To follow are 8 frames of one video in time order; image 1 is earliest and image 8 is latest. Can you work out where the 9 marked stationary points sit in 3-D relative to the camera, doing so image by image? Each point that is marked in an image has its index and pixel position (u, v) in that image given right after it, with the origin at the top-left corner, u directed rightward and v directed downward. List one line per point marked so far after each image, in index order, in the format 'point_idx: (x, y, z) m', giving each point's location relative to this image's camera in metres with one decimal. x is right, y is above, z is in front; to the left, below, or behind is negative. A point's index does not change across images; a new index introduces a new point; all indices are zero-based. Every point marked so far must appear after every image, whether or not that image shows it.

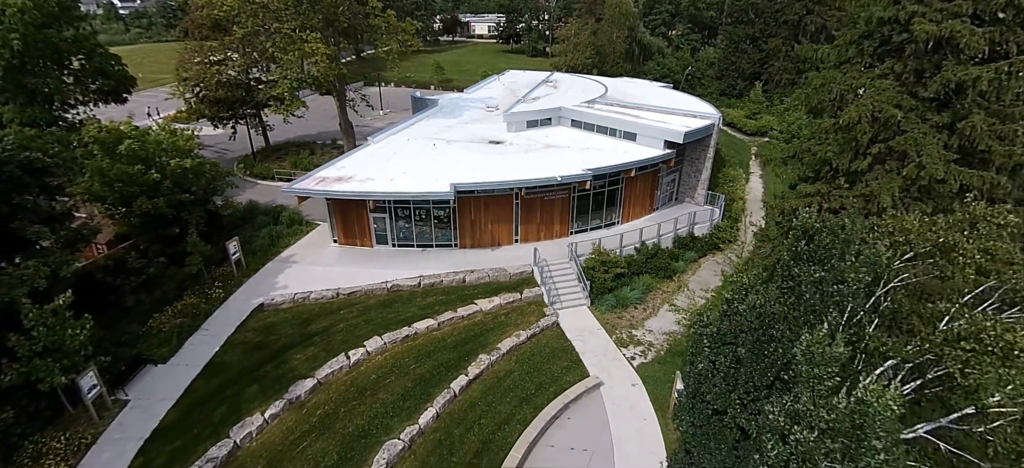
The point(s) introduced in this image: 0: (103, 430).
0: (-10.1, -4.9, +11.5) m
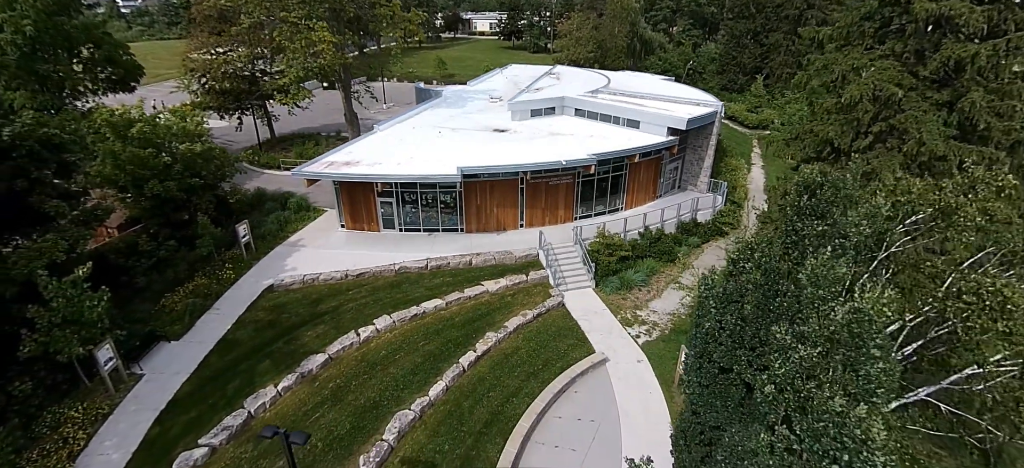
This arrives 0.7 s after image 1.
0: (-9.9, -4.3, +11.7) m
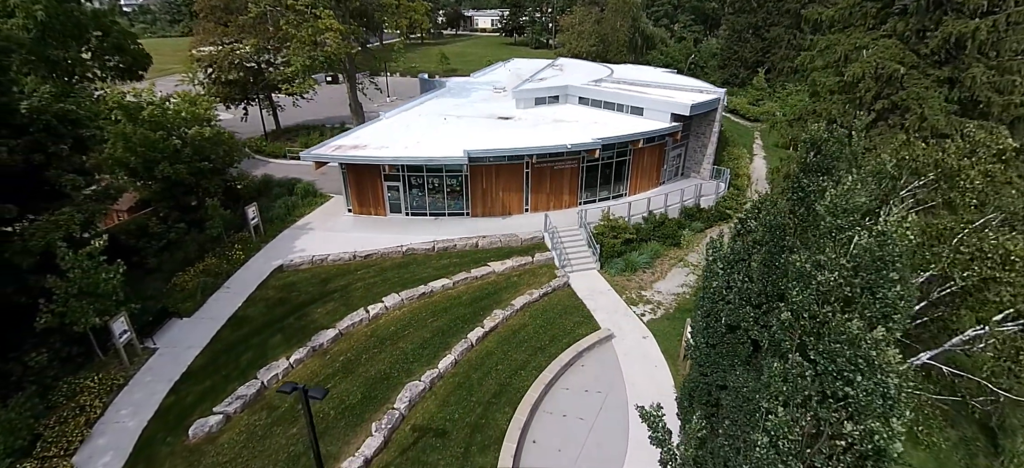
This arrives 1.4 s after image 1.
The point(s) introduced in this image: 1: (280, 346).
0: (-9.7, -3.6, +11.9) m
1: (-6.3, -3.1, +12.8) m
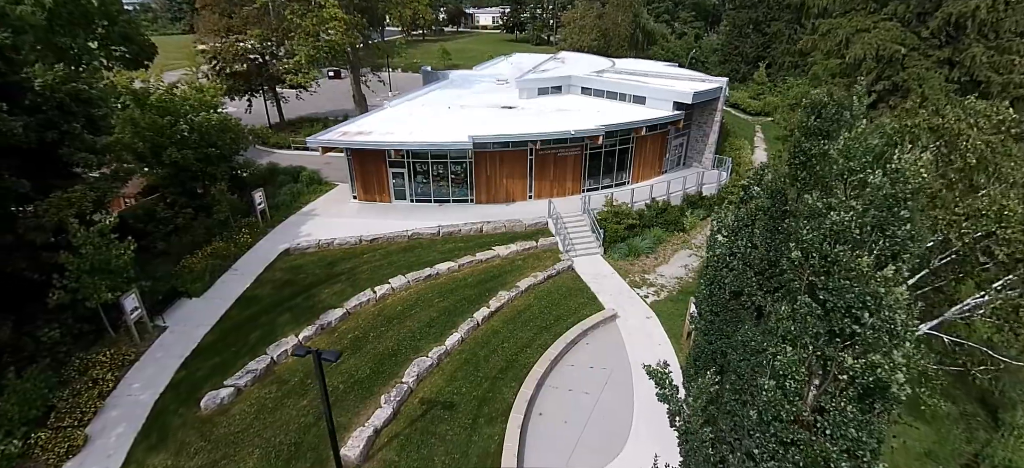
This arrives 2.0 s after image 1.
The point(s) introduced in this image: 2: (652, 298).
0: (-9.5, -3.0, +12.1) m
1: (-6.2, -2.5, +12.9) m
2: (+4.5, -2.1, +15.1) m
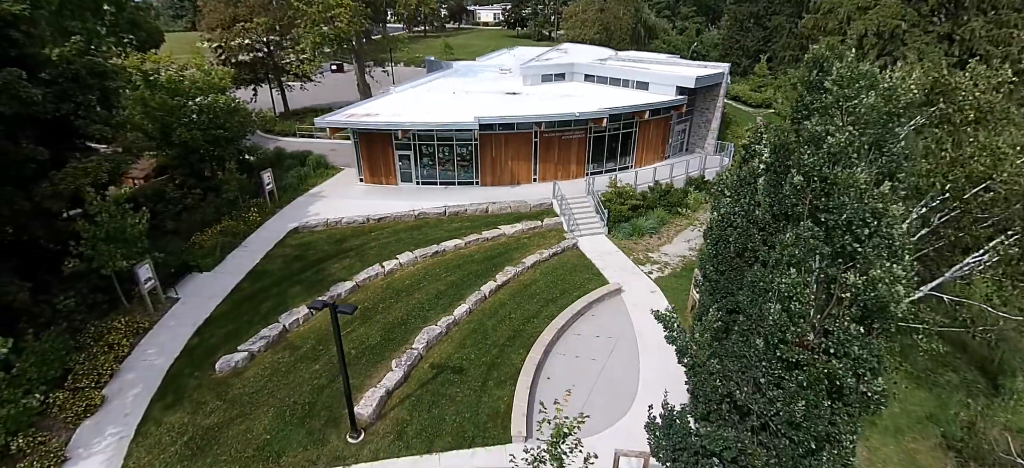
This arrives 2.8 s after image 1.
0: (-9.3, -2.3, +12.3) m
1: (-6.0, -1.7, +13.1) m
2: (+4.7, -1.3, +15.3) m
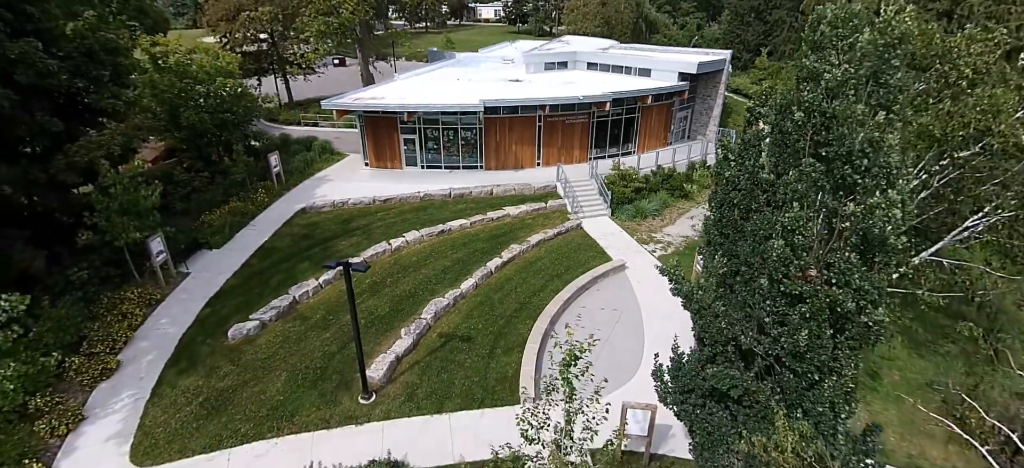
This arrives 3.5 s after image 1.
0: (-9.2, -1.6, +12.5) m
1: (-5.8, -1.0, +13.3) m
2: (+4.9, -0.6, +15.5) m
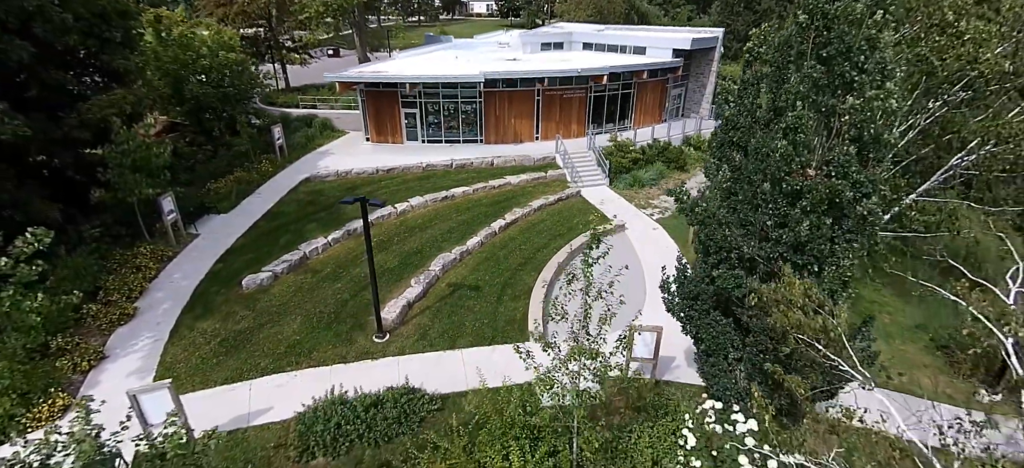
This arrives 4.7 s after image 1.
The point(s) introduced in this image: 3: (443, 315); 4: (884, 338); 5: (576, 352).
0: (-9.0, -0.5, +12.7) m
1: (-5.7, +0.1, +13.6) m
2: (+5.0, +0.6, +15.9) m
3: (-1.6, -1.8, +10.6) m
4: (+8.7, -2.4, +10.8) m
5: (+0.8, -1.5, +5.9) m
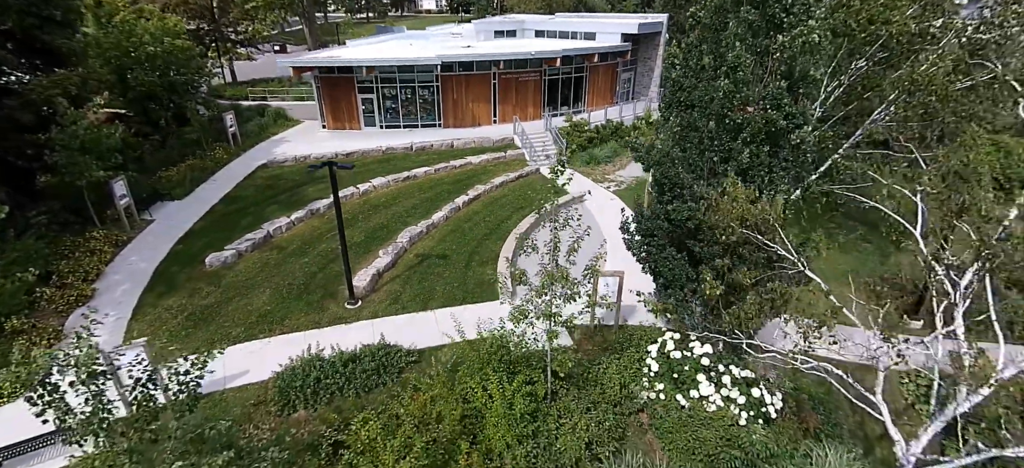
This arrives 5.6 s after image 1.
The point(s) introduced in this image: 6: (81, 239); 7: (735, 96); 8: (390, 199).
0: (-10.0, -0.1, +12.3) m
1: (-6.7, +0.6, +13.5) m
2: (+3.7, +1.6, +16.7) m
3: (-2.3, -1.1, +10.8) m
4: (+7.9, -1.2, +12.0) m
5: (+0.5, -0.6, +6.4) m
6: (-10.7, -0.2, +11.5) m
7: (+3.1, +1.9, +6.5) m
8: (-3.8, +1.1, +14.5) m
